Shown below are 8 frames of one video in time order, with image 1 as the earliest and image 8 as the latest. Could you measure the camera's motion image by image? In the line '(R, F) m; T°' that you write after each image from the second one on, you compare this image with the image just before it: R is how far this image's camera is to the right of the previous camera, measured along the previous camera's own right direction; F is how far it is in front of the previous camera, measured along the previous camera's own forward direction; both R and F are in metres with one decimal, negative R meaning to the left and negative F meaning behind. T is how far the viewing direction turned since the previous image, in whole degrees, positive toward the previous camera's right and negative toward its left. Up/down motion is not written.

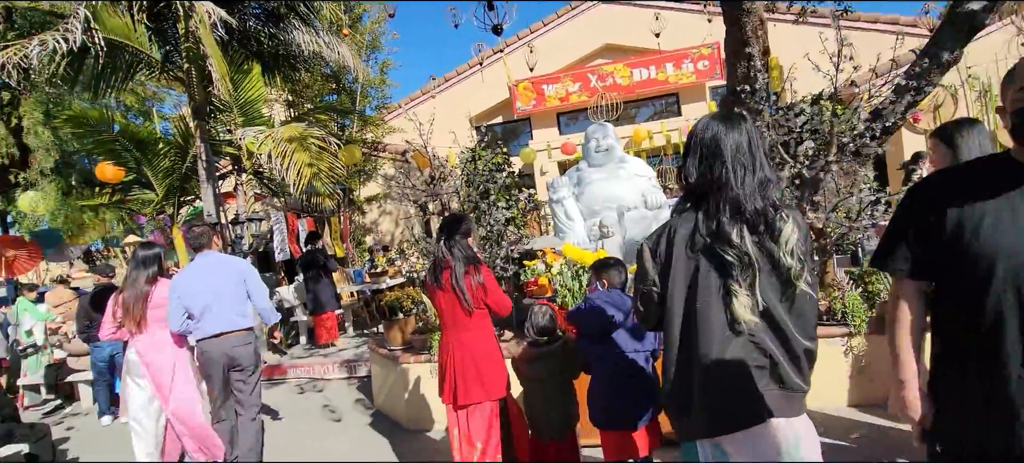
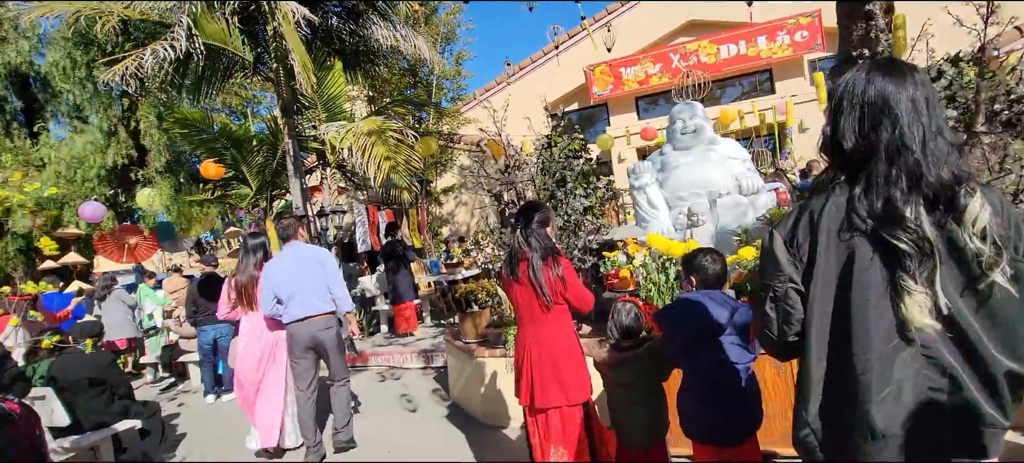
(0.0, +0.2) m; -9°
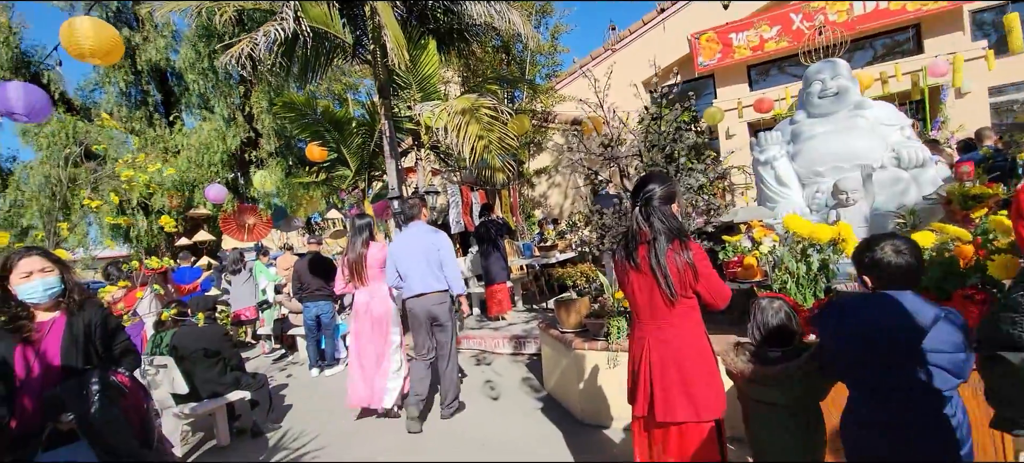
(-0.1, +0.3) m; -10°
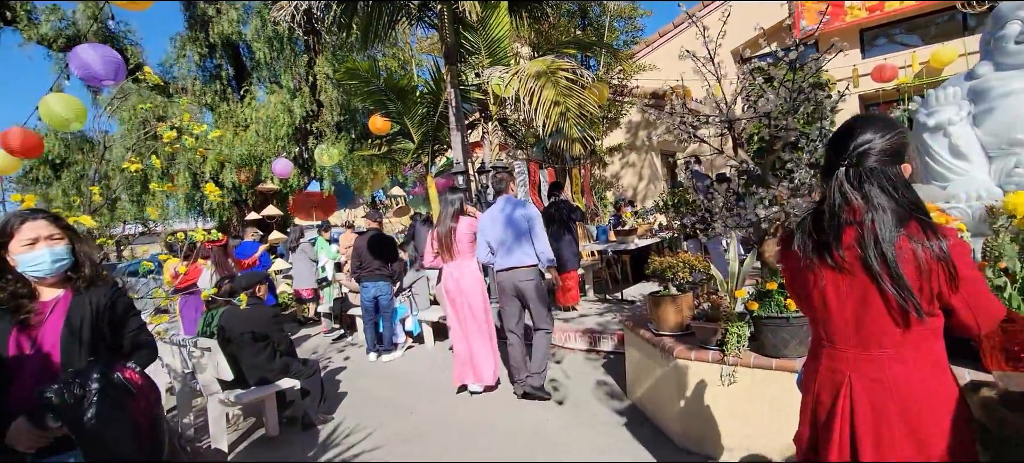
(-0.2, +0.6) m; -7°
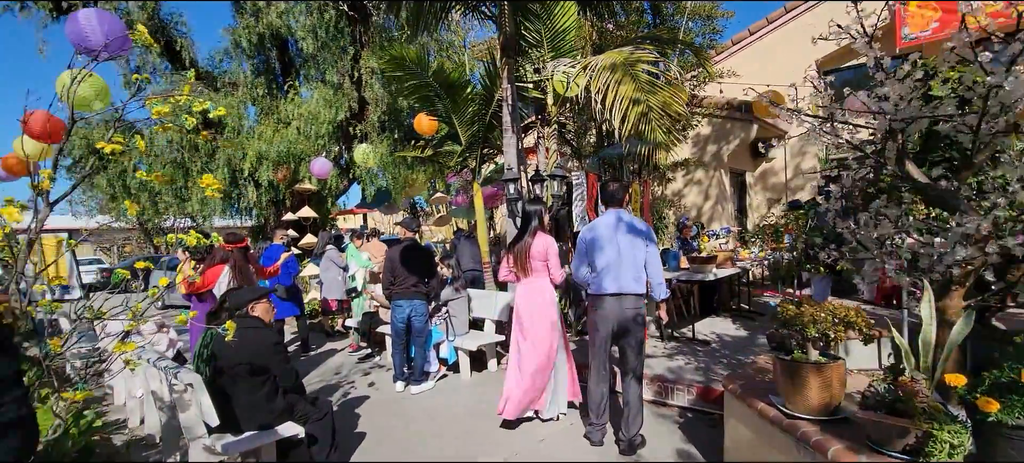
(-0.2, +0.8) m; -4°
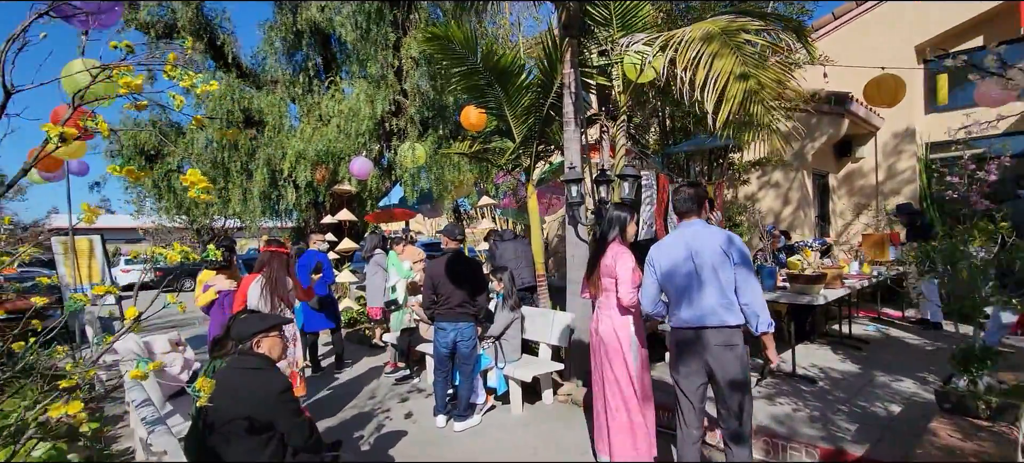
(-0.2, +0.8) m; -5°
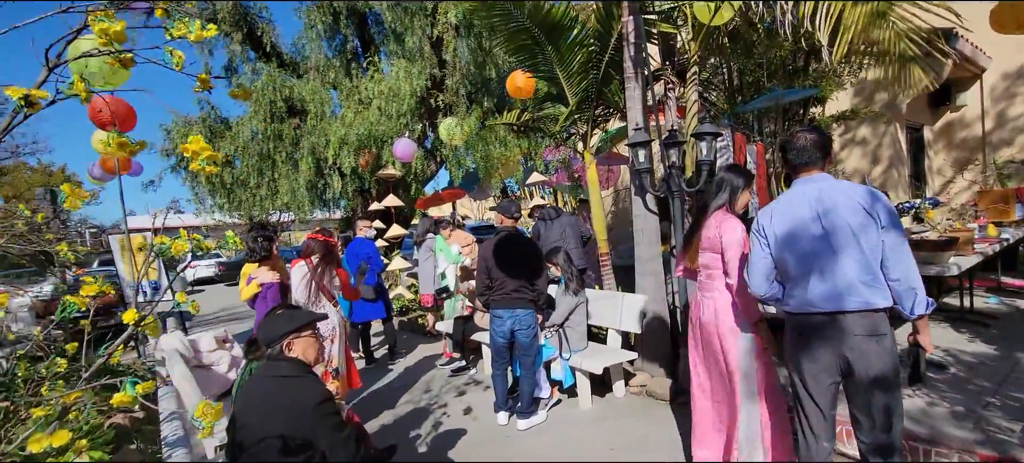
(-0.1, +0.5) m; -5°
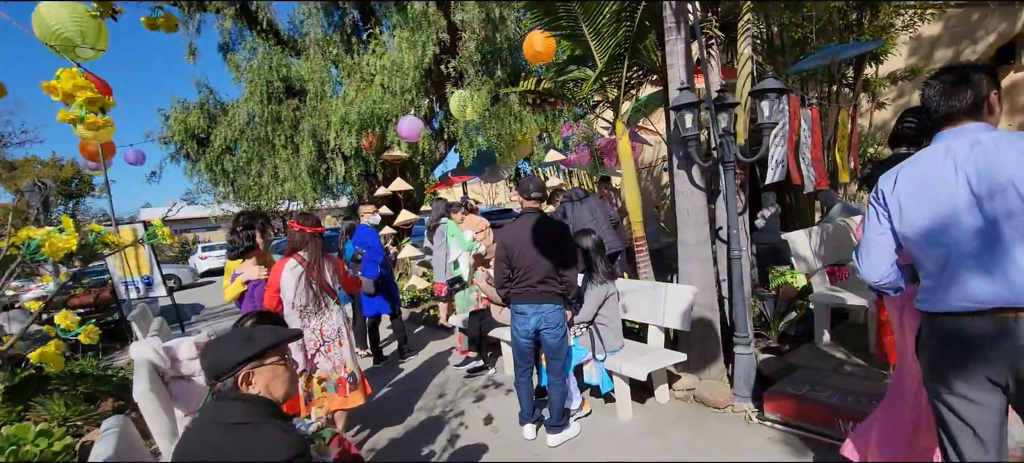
(-0.1, +0.6) m; -1°
